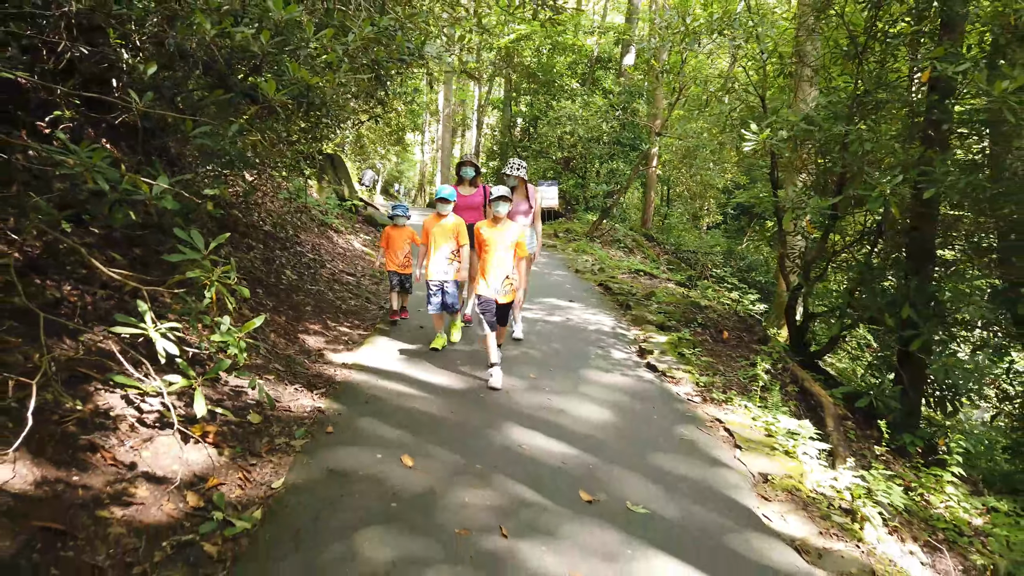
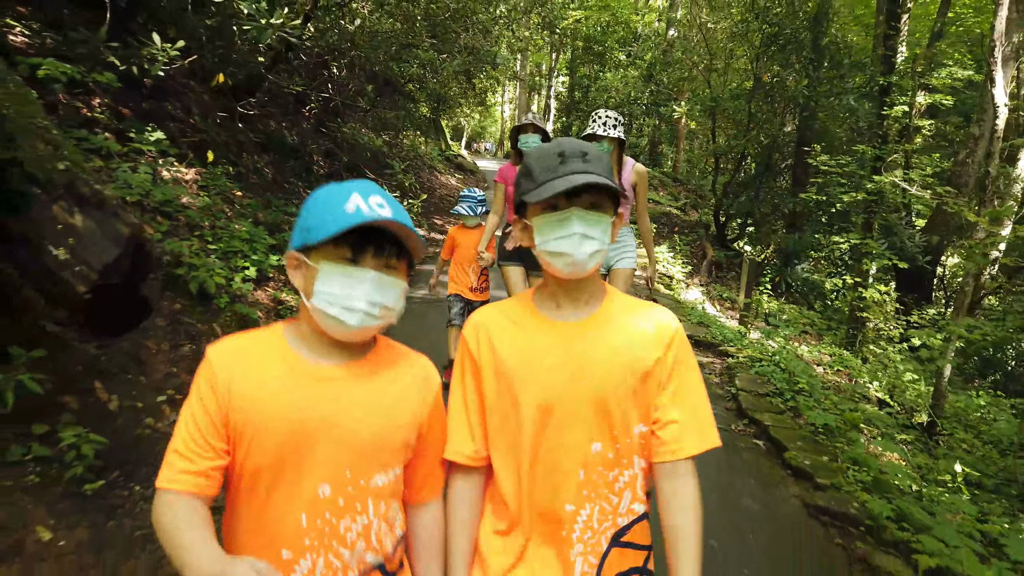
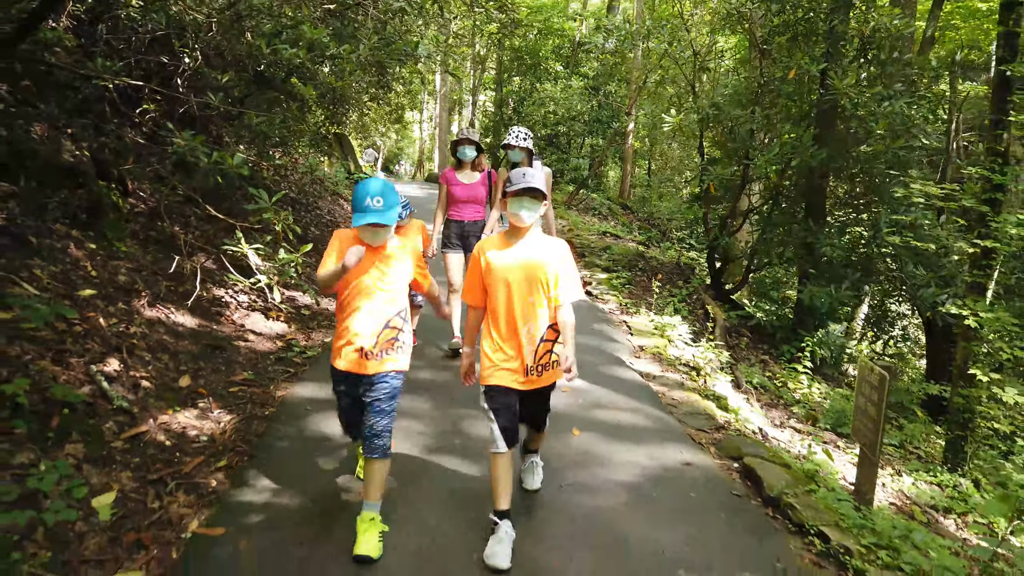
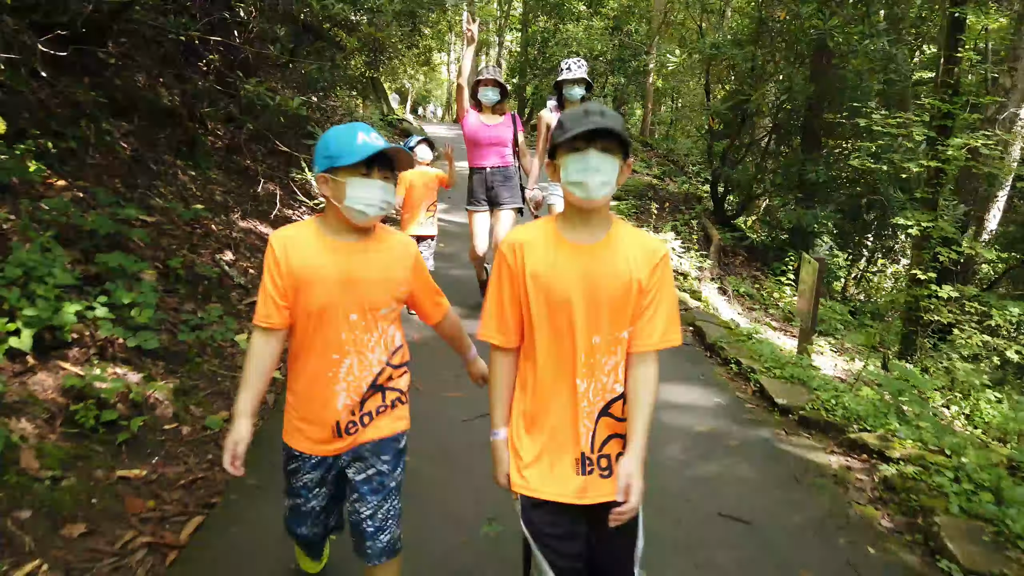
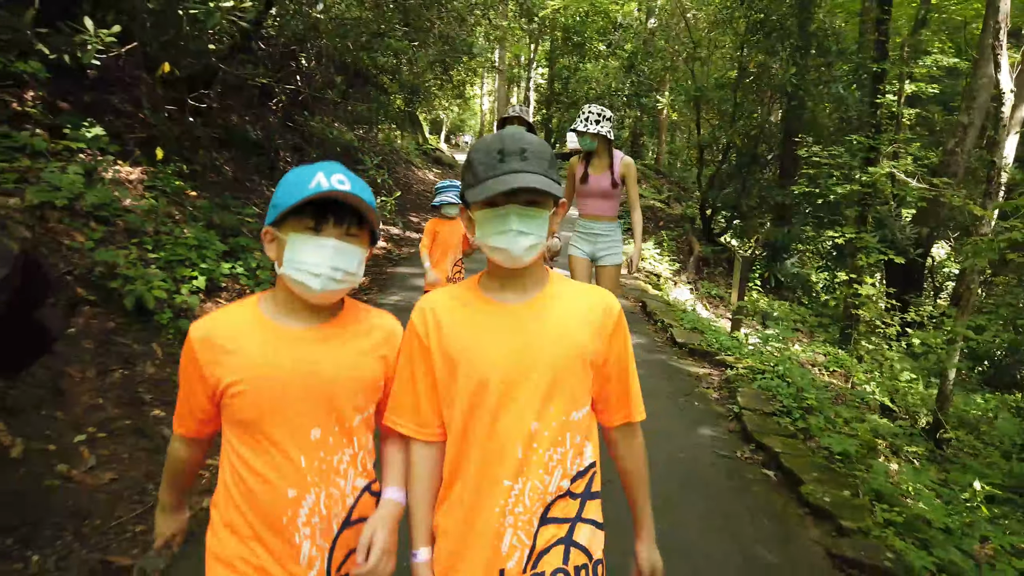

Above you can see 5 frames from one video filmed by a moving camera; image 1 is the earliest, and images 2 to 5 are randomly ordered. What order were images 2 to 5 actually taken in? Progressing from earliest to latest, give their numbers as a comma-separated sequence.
3, 4, 5, 2
